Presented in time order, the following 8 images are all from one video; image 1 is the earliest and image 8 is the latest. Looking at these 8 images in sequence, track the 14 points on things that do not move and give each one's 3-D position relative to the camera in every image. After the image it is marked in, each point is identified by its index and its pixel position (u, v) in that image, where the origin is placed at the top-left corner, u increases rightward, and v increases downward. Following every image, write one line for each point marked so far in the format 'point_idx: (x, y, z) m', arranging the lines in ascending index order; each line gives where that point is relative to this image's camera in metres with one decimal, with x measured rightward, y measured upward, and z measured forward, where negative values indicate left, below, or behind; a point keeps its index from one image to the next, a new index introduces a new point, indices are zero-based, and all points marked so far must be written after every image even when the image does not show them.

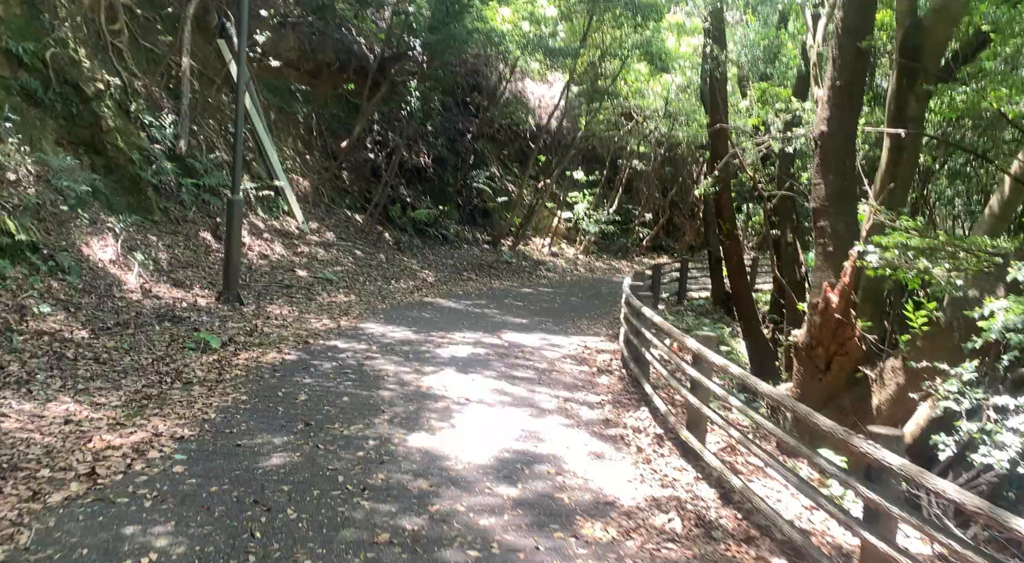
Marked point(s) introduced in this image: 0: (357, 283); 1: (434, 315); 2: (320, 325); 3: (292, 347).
0: (-2.8, 0.0, +15.9) m
1: (-1.1, -0.6, +13.2) m
2: (-2.5, -0.6, +11.7) m
3: (-2.5, -0.8, +10.1) m
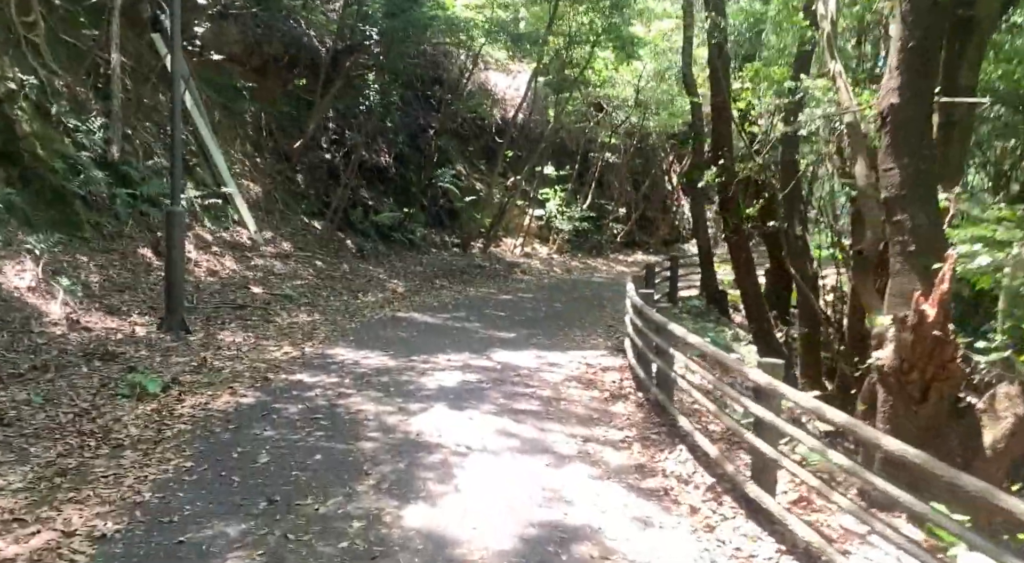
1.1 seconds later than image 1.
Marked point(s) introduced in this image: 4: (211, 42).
0: (-3.1, -0.3, +14.3) m
1: (-1.3, -0.7, +11.7) m
2: (-2.6, -0.8, +10.1) m
3: (-2.5, -1.0, +8.5) m
4: (-6.2, +5.0, +18.7) m
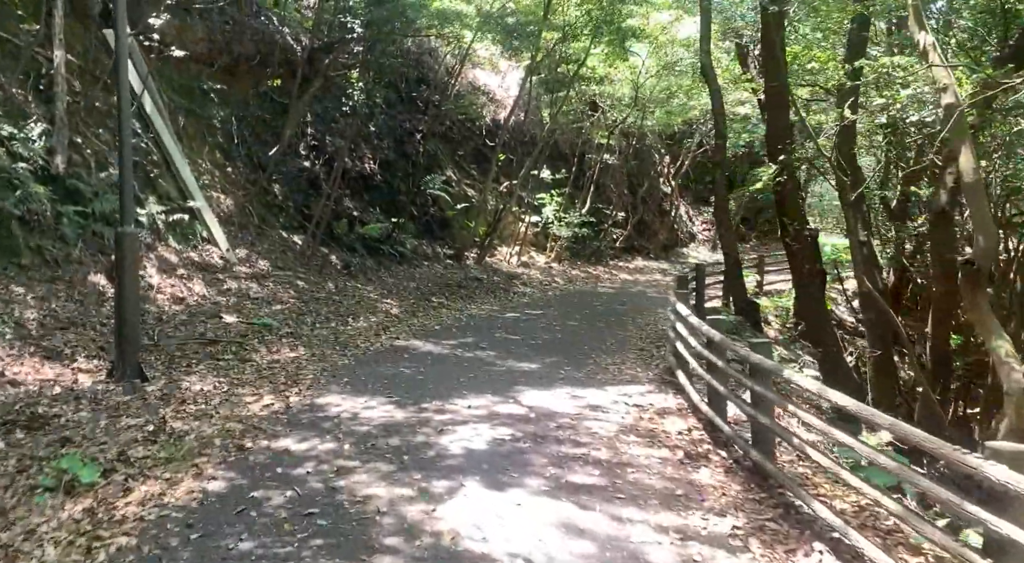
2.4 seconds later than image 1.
0: (-2.9, -0.6, +12.3) m
1: (-1.0, -1.0, +9.7) m
2: (-2.2, -1.1, +8.1) m
3: (-2.1, -1.3, +6.5) m
4: (-6.2, +4.5, +16.6) m
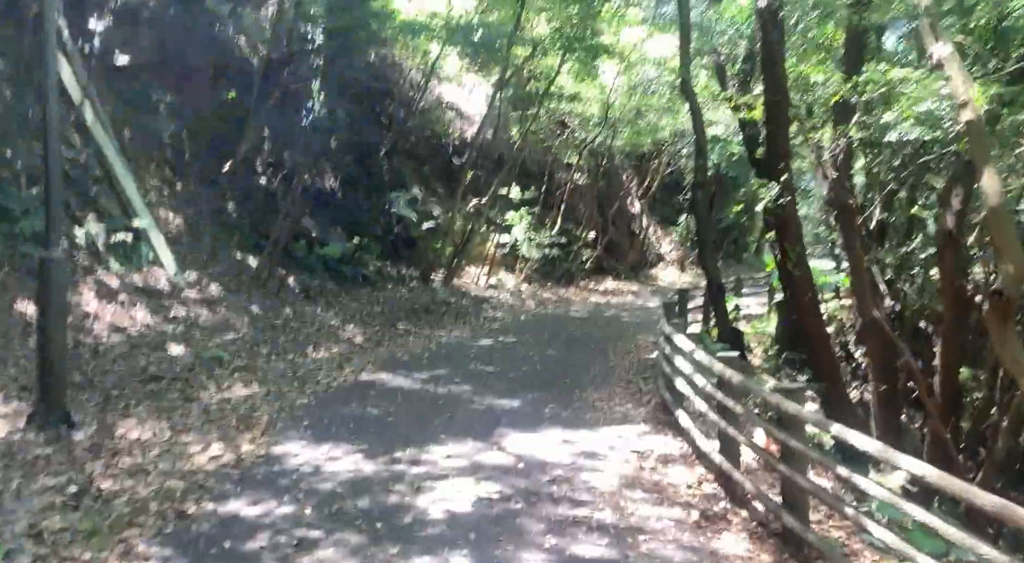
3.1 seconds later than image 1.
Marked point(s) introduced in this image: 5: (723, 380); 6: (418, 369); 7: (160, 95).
0: (-3.2, -1.0, +11.2) m
1: (-1.2, -1.3, +8.7) m
2: (-2.4, -1.4, +7.0) m
3: (-2.2, -1.5, +5.4) m
4: (-6.7, +4.0, +15.4) m
5: (+1.7, -0.8, +7.2) m
6: (-1.2, -1.1, +11.5) m
7: (-6.4, +3.4, +16.3) m
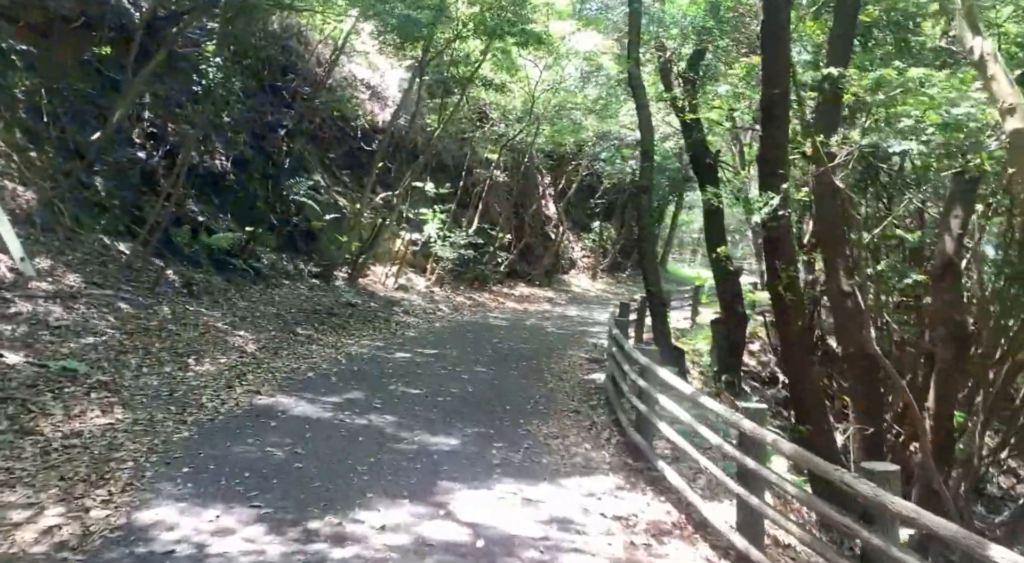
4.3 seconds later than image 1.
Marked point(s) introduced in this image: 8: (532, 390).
0: (-3.9, -0.9, +9.0) m
1: (-1.6, -1.4, +6.7) m
2: (-2.6, -1.4, +4.9) m
3: (-2.2, -1.5, +3.3) m
4: (-7.7, +4.3, +12.8) m
5: (+1.4, -1.0, +5.6) m
6: (-2.0, -1.2, +9.6) m
7: (-7.5, +3.6, +13.6) m
8: (+0.2, -1.3, +10.9) m
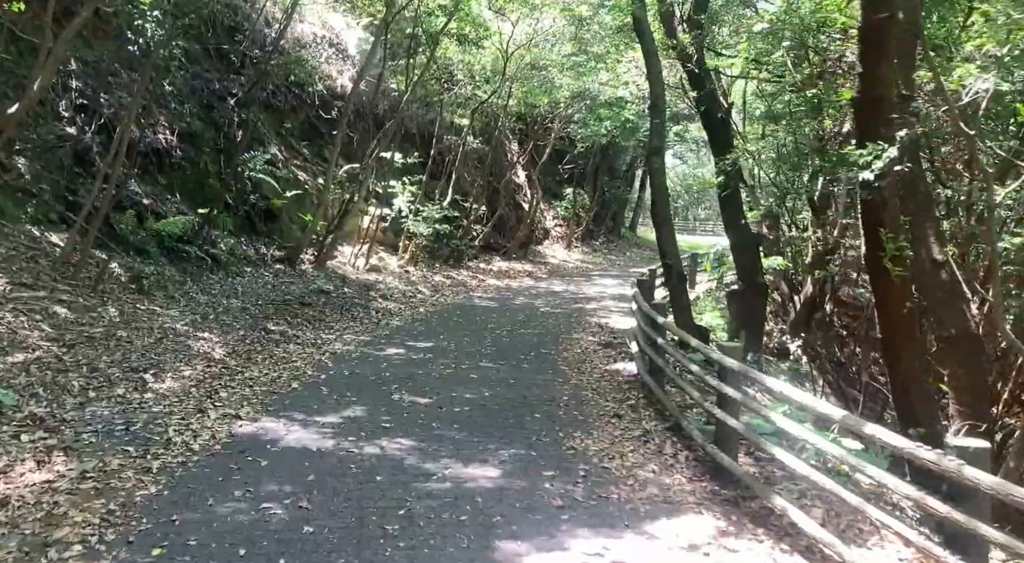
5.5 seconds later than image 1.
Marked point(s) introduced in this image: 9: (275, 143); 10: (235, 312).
0: (-3.6, -0.9, +7.1) m
1: (-1.1, -1.4, +5.0) m
2: (-2.0, -1.5, +3.2) m
3: (-1.5, -1.7, +1.6) m
4: (-7.8, +4.2, +10.6) m
5: (+1.9, -0.9, +4.1) m
6: (-1.7, -1.1, +7.9) m
7: (-7.6, +3.6, +11.5) m
8: (+0.4, -1.1, +9.3) m
9: (-4.8, +2.8, +18.4) m
10: (-3.8, -0.4, +12.3) m
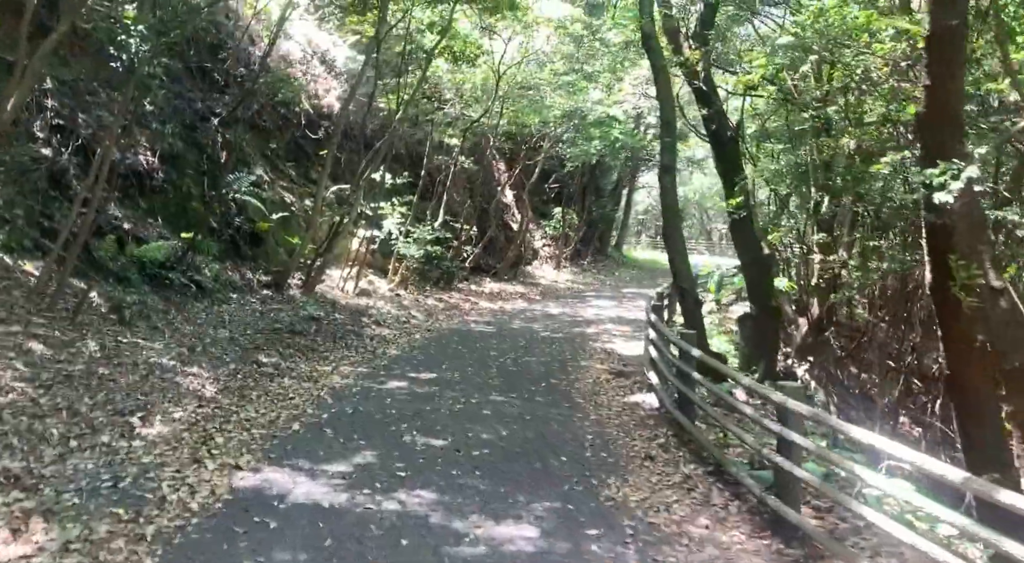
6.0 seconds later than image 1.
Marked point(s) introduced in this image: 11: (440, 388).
0: (-3.3, -1.2, +6.4) m
1: (-0.9, -1.6, +4.3) m
2: (-1.7, -1.7, +2.5) m
3: (-1.2, -1.8, +0.9) m
4: (-7.7, +3.8, +9.8) m
5: (+2.2, -1.0, +3.5) m
6: (-1.5, -1.4, +7.1) m
7: (-7.5, +3.2, +10.7) m
8: (+0.6, -1.4, +8.6) m
9: (-4.9, +2.3, +17.7) m
10: (-3.7, -0.8, +11.6) m
11: (-0.9, -1.2, +10.3) m
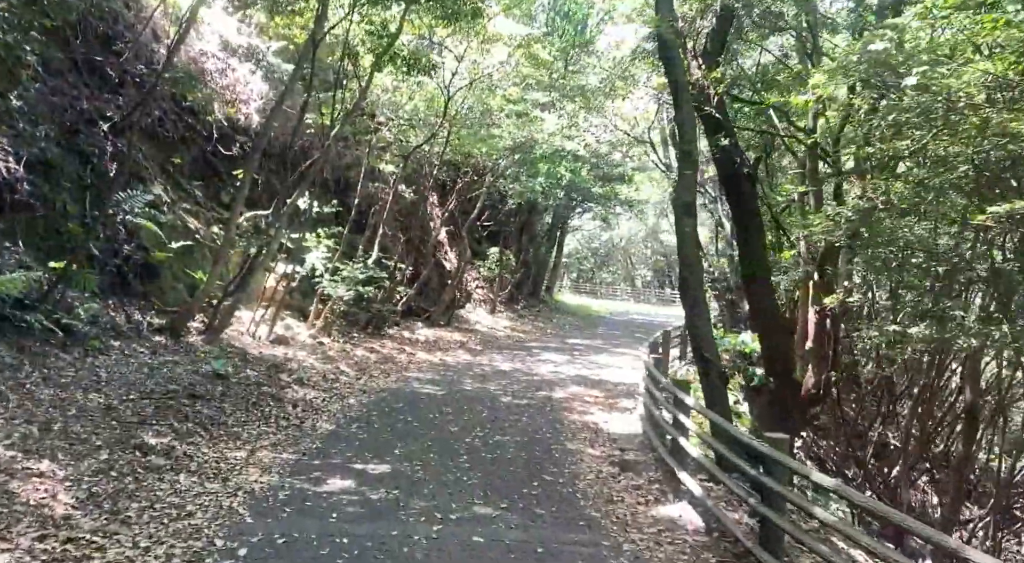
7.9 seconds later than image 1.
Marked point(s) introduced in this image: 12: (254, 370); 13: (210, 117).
0: (-3.0, -1.5, +3.3) m
1: (-0.3, -1.8, +1.5) m
2: (-1.0, -1.8, -0.4) m
3: (-0.3, -1.9, -1.9) m
4: (-7.6, +3.6, +6.5) m
5: (+2.8, -1.4, +1.0) m
6: (-1.3, -1.7, +4.3) m
7: (-7.5, +2.9, +7.4) m
8: (+0.7, -1.9, +5.9) m
9: (-5.7, +1.6, +14.5) m
10: (-3.9, -1.3, +8.4) m
11: (-1.0, -1.7, +7.5) m
12: (-3.6, -1.2, +12.4) m
13: (-5.3, +3.0, +15.9) m
